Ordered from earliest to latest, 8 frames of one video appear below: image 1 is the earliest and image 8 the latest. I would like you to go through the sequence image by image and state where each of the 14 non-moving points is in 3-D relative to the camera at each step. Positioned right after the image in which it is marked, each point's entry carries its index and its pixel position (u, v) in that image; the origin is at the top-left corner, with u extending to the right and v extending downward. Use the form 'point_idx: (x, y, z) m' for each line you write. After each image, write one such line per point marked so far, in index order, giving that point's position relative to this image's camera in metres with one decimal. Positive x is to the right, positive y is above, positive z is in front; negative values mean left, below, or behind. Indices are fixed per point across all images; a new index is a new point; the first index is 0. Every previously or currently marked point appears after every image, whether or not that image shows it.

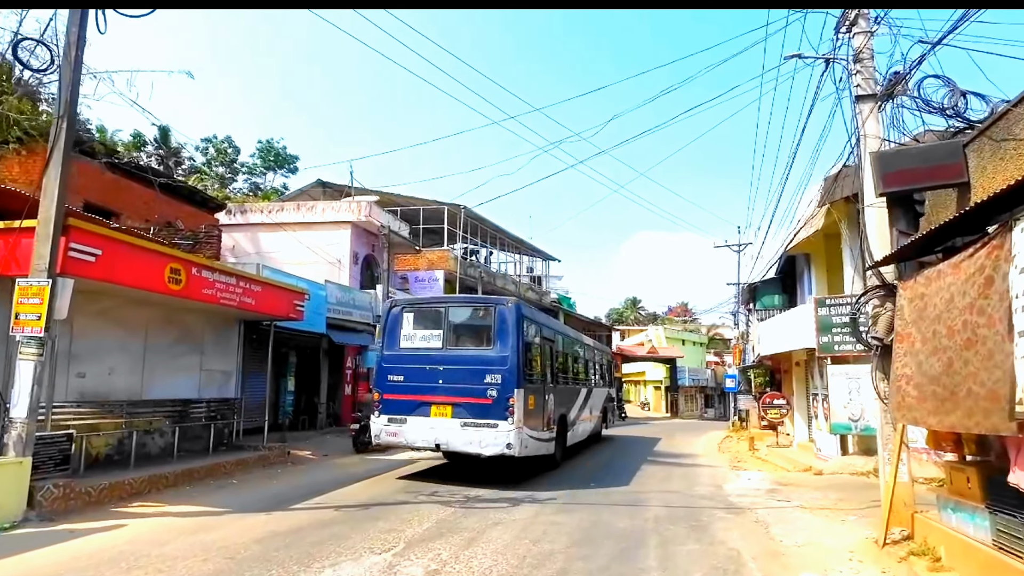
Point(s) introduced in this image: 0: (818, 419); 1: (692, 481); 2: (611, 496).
0: (+8.6, -3.7, +16.1) m
1: (+4.0, -4.3, +12.8) m
2: (+1.8, -3.9, +10.6) m
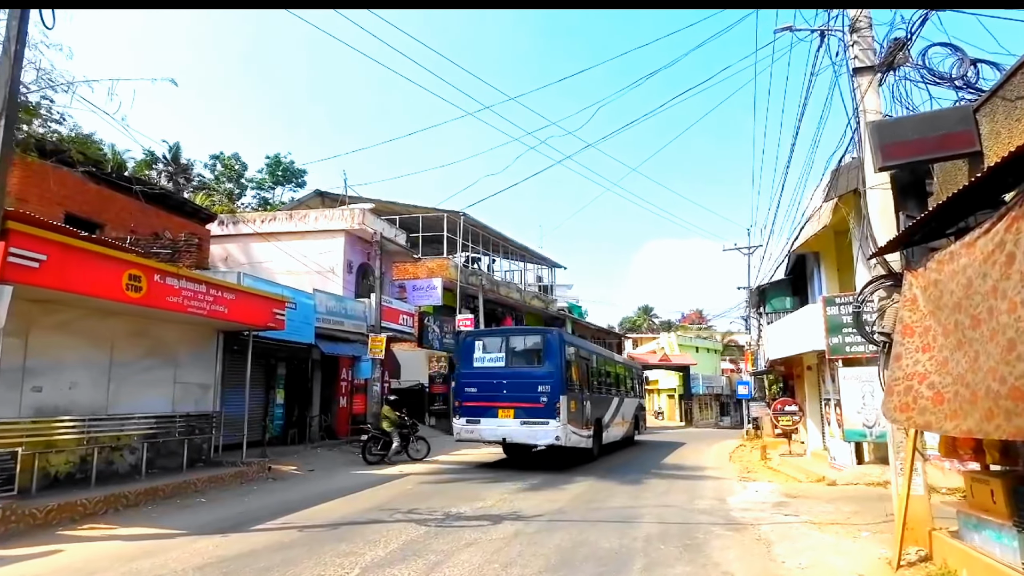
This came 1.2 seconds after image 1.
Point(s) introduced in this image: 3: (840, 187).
0: (+8.5, -3.6, +15.2) m
1: (+3.8, -4.3, +12.0) m
2: (+1.6, -3.9, +9.9) m
3: (+8.3, +2.6, +14.5) m
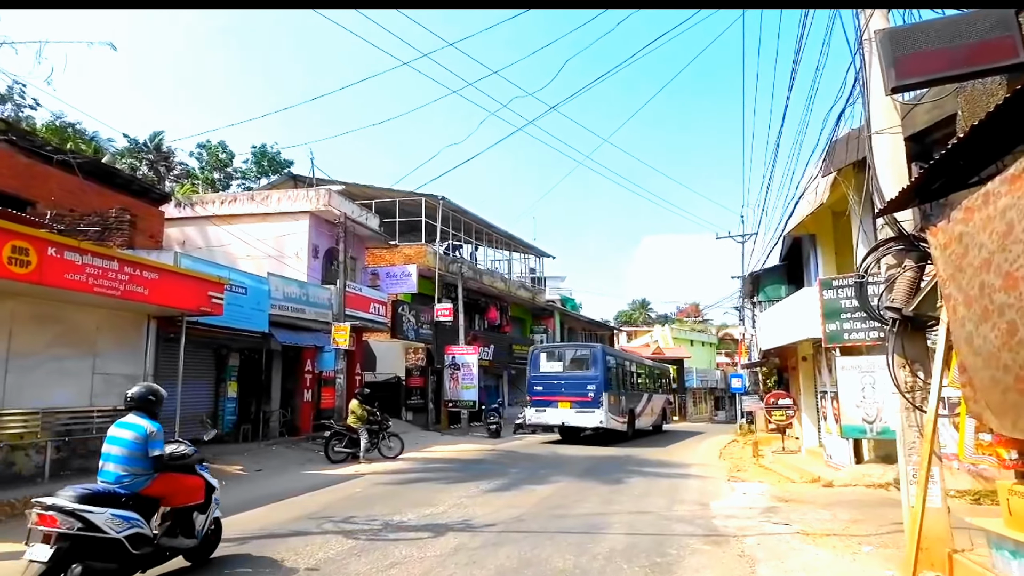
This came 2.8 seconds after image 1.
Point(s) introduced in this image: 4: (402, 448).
0: (+7.7, -3.2, +13.9) m
1: (+3.0, -3.9, +10.7) m
2: (+0.8, -3.5, +8.6) m
3: (+7.6, +3.0, +13.2) m
4: (-3.2, -4.7, +16.6) m
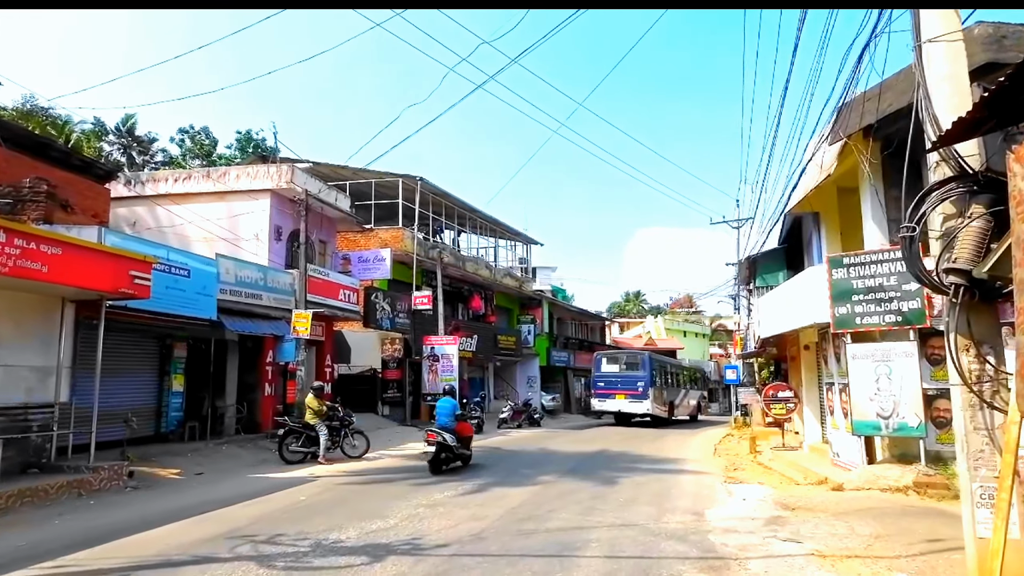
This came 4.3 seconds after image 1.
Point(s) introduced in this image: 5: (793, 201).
0: (+7.1, -2.8, +12.6) m
1: (+2.5, -3.6, +9.4) m
2: (+0.3, -3.2, +7.2) m
3: (+7.0, +3.4, +11.8) m
4: (-3.8, -4.2, +15.1) m
5: (+7.5, +2.3, +15.2) m
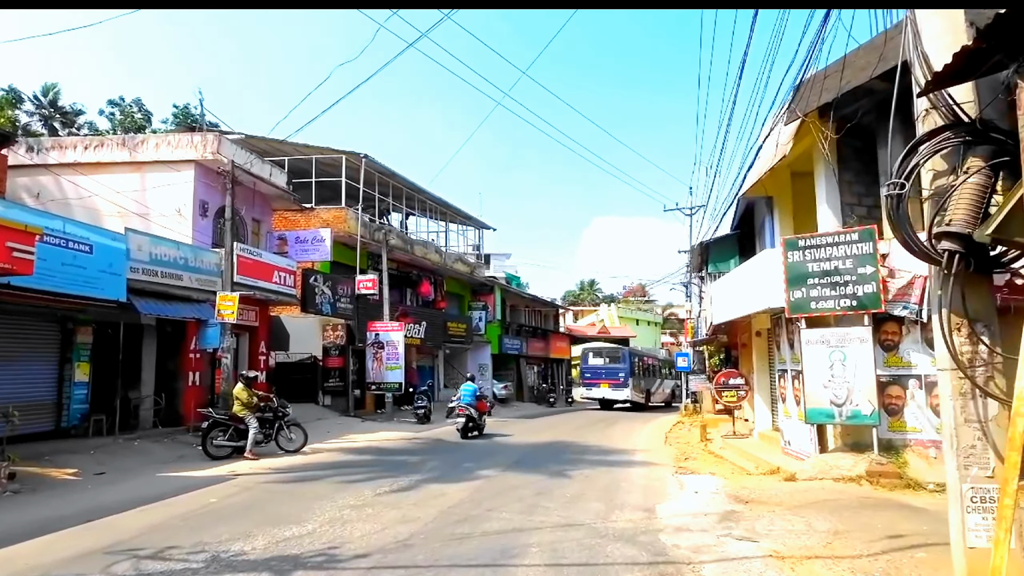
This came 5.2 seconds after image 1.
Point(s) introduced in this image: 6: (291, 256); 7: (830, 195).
0: (+5.9, -2.5, +12.4) m
1: (+1.5, -3.2, +8.8) m
2: (-0.5, -2.9, +6.5) m
3: (+5.9, +3.7, +11.4) m
4: (-5.2, -3.8, +14.0) m
5: (+6.1, +2.7, +14.8) m
6: (-7.5, +1.1, +19.4) m
7: (+6.8, +2.0, +12.2) m
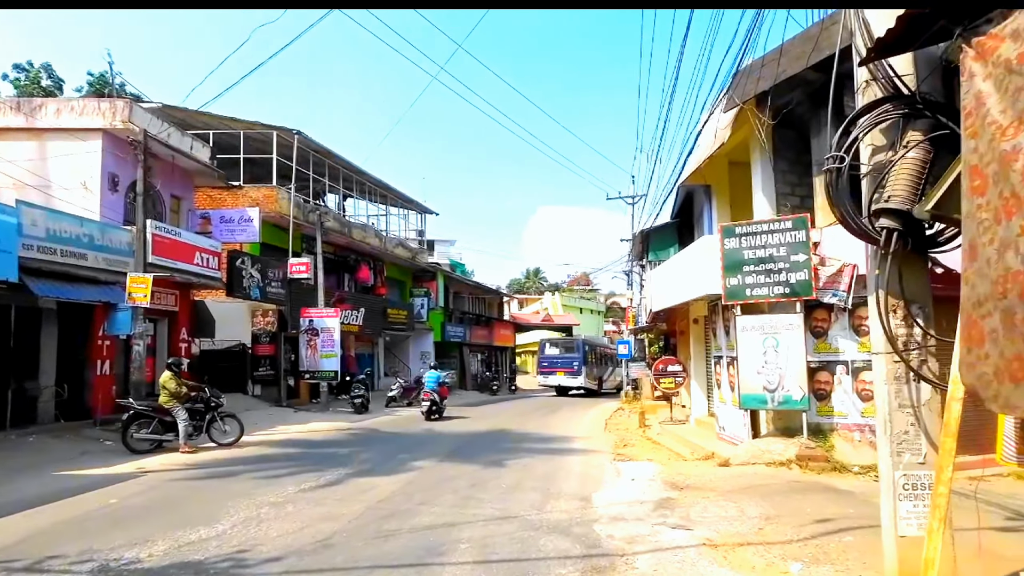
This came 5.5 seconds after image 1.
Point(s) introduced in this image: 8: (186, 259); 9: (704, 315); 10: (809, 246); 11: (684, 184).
0: (+4.6, -2.2, +12.5) m
1: (+0.6, -3.0, +8.6) m
2: (-1.2, -2.7, +6.1) m
3: (+4.7, +4.0, +11.4) m
4: (-6.7, -3.3, +13.2) m
5: (+4.6, +3.0, +14.9) m
6: (-9.4, +1.6, +18.2) m
7: (+5.5, +2.3, +12.4) m
8: (-9.1, +0.8, +15.9) m
9: (+5.1, -0.7, +15.3) m
10: (+5.2, +0.7, +10.0) m
11: (+4.9, +2.9, +16.1) m
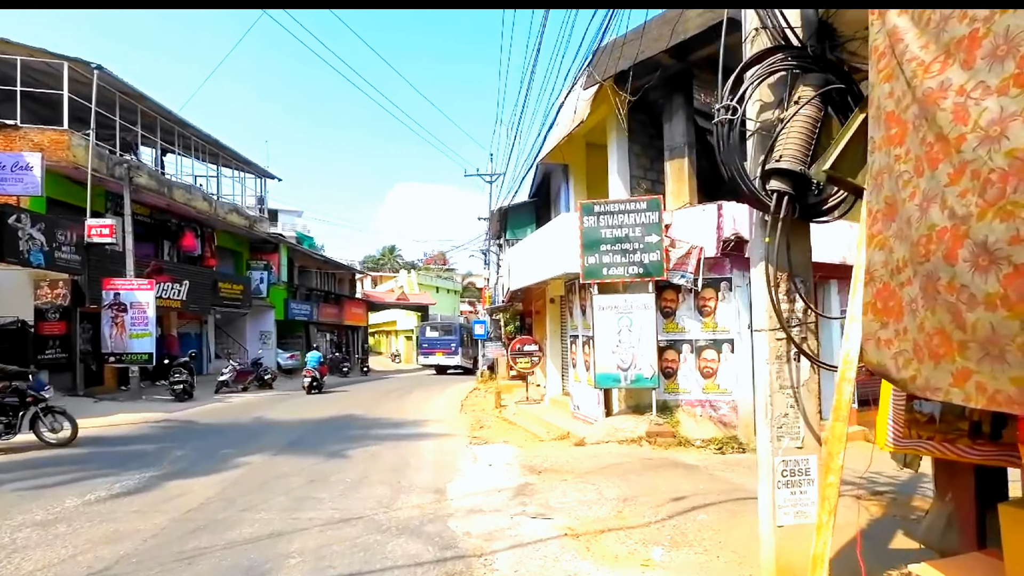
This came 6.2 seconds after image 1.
0: (+1.4, -1.7, +12.6) m
1: (-1.5, -2.6, +7.8) m
2: (-2.6, -2.4, +4.9) m
3: (+2.0, +4.4, +11.4) m
4: (-9.7, -2.7, +10.5) m
5: (+1.0, +3.6, +14.7) m
6: (-13.5, +2.6, +14.5) m
7: (+2.5, +2.7, +12.6) m
8: (-12.6, +1.7, +12.4) m
9: (+1.3, -0.2, +15.4) m
10: (+2.7, +1.1, +10.2) m
11: (+1.0, +3.5, +15.9) m
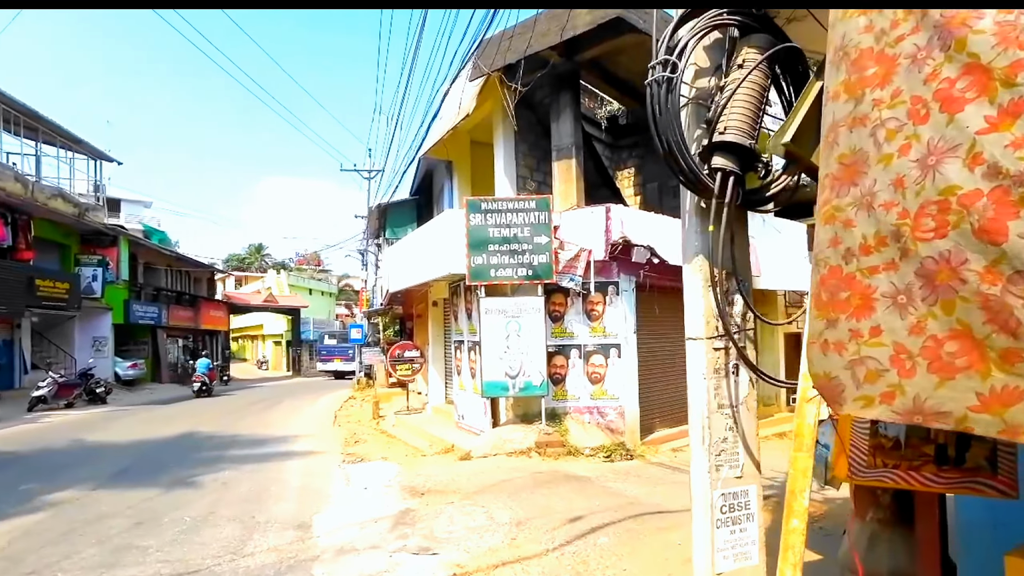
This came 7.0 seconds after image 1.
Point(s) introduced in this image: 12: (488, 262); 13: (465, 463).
0: (-1.1, -1.8, +11.9) m
1: (-3.0, -2.6, +6.5) m
2: (-3.5, -2.3, +3.5) m
3: (-0.2, +4.3, +10.8) m
4: (-11.5, -2.6, +7.5) m
5: (-1.9, +3.5, +13.9) m
6: (-16.0, +2.7, +10.7) m
7: (0.0, +2.6, +12.1) m
8: (-14.7, +1.8, +8.8) m
9: (-1.8, -0.2, +14.6) m
10: (+0.7, +1.0, +9.8) m
11: (-2.1, +3.4, +15.1) m
12: (-0.4, +0.4, +9.8) m
13: (-0.7, -2.7, +8.7) m
